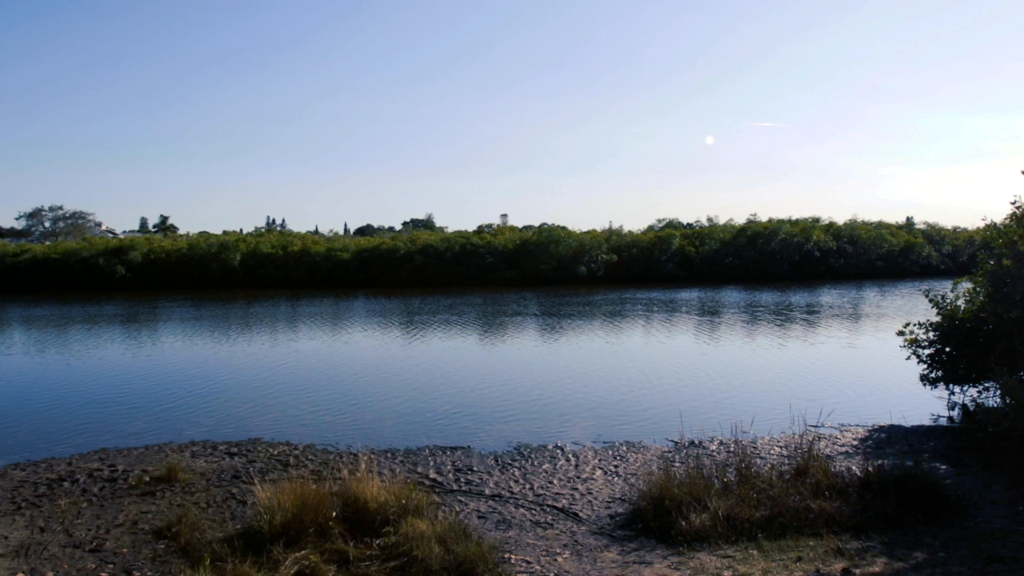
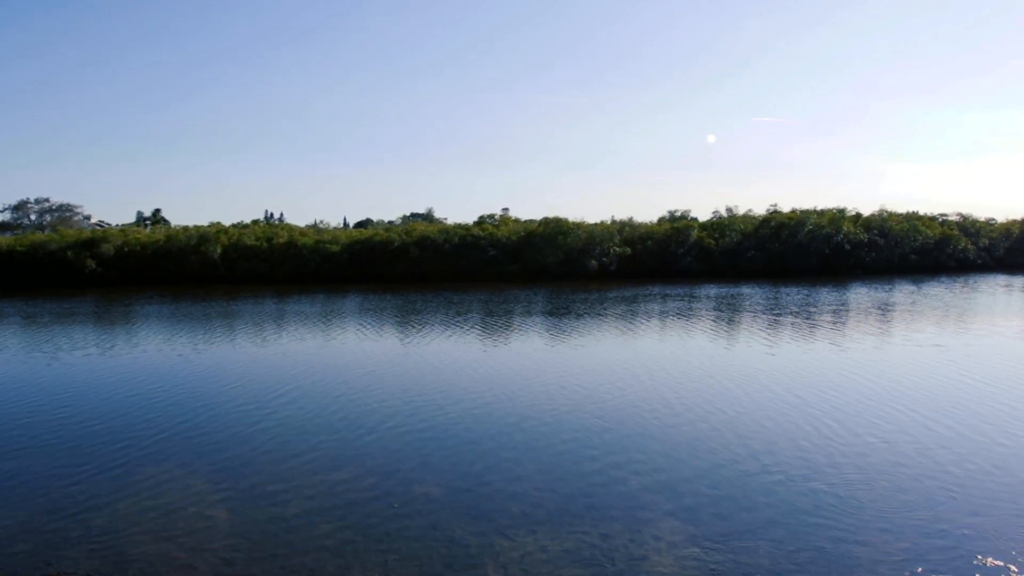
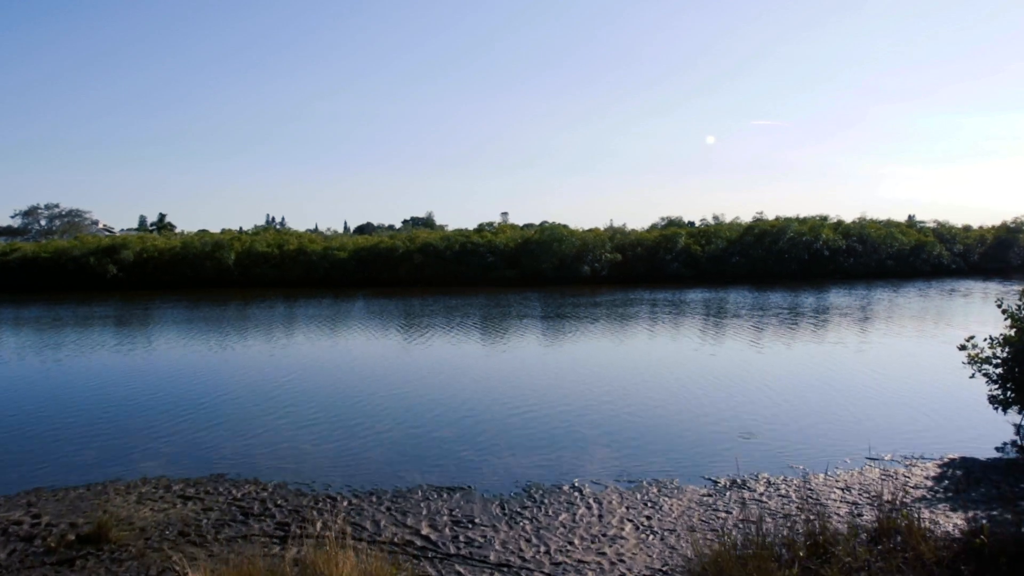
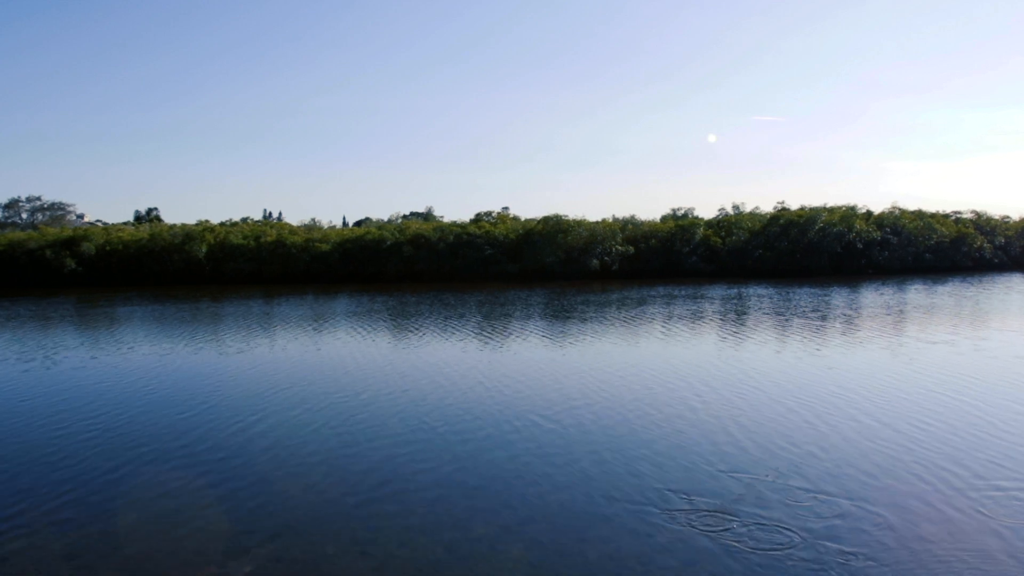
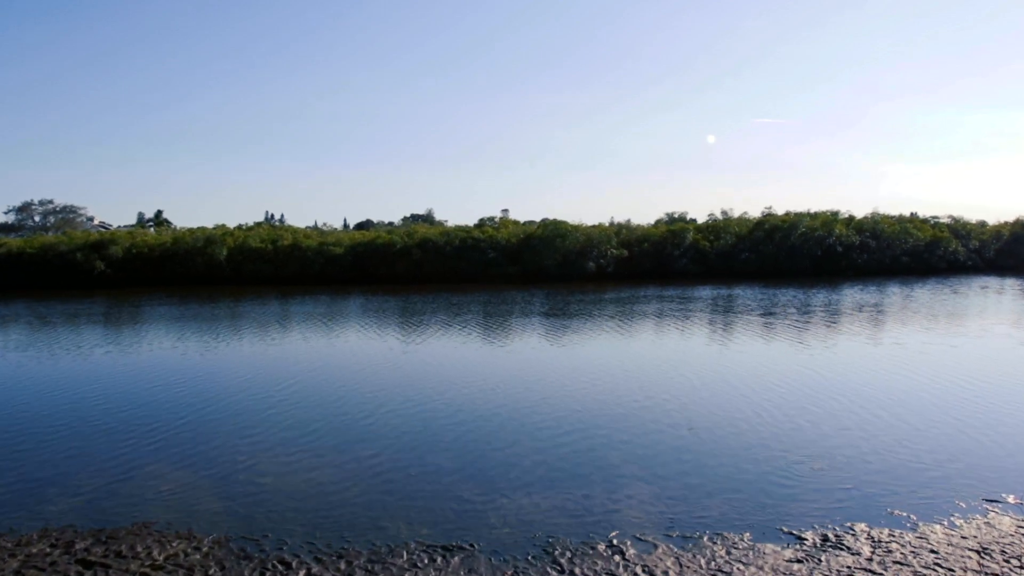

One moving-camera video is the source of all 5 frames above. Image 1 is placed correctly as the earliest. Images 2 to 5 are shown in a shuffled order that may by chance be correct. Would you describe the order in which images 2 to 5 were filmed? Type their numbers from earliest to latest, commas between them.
3, 5, 2, 4
